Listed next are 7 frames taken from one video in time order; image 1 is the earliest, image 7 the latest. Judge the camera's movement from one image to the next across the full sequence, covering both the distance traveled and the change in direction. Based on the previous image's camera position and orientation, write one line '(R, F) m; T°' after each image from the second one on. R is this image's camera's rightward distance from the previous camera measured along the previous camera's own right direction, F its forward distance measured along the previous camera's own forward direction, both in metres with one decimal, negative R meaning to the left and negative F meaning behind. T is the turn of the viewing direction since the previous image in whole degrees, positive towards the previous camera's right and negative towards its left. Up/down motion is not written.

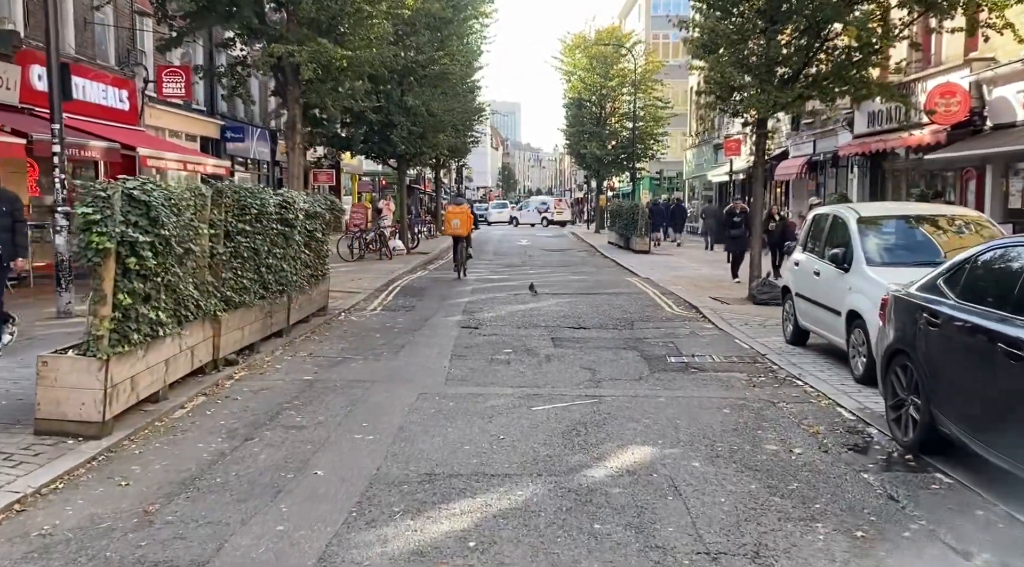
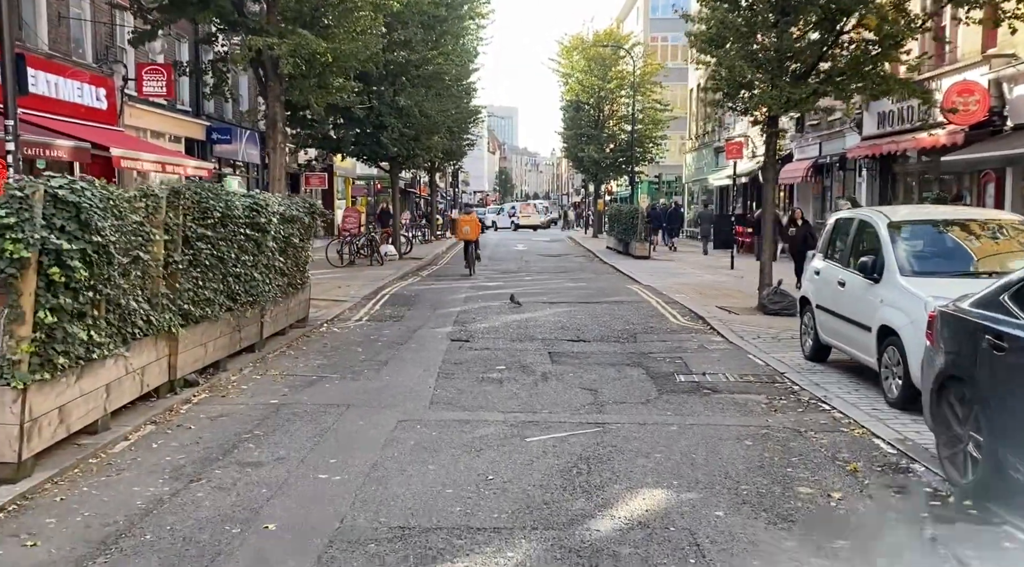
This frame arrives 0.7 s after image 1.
(0.0, +0.9) m; 0°
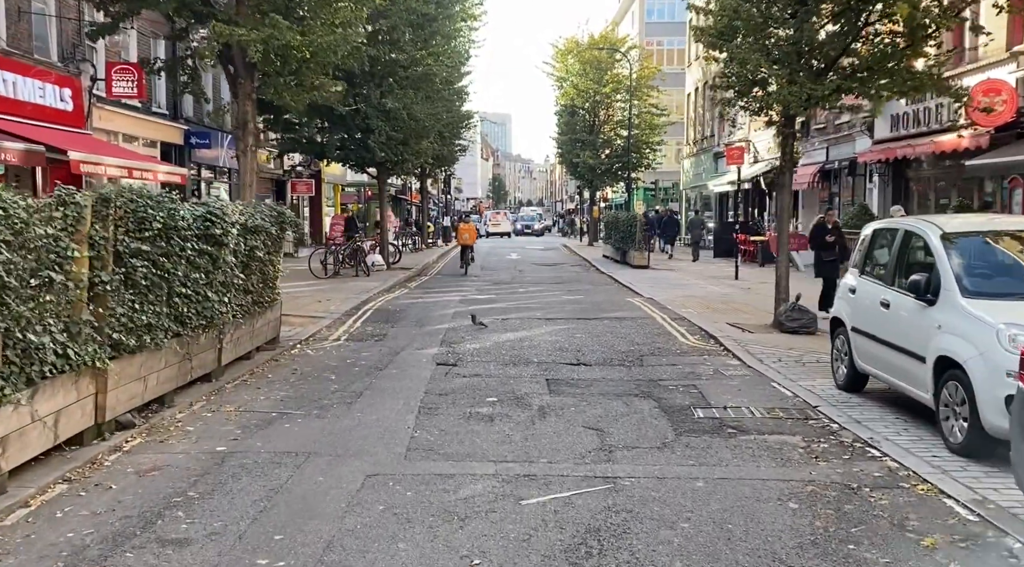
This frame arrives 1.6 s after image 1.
(0.0, +1.2) m; 0°
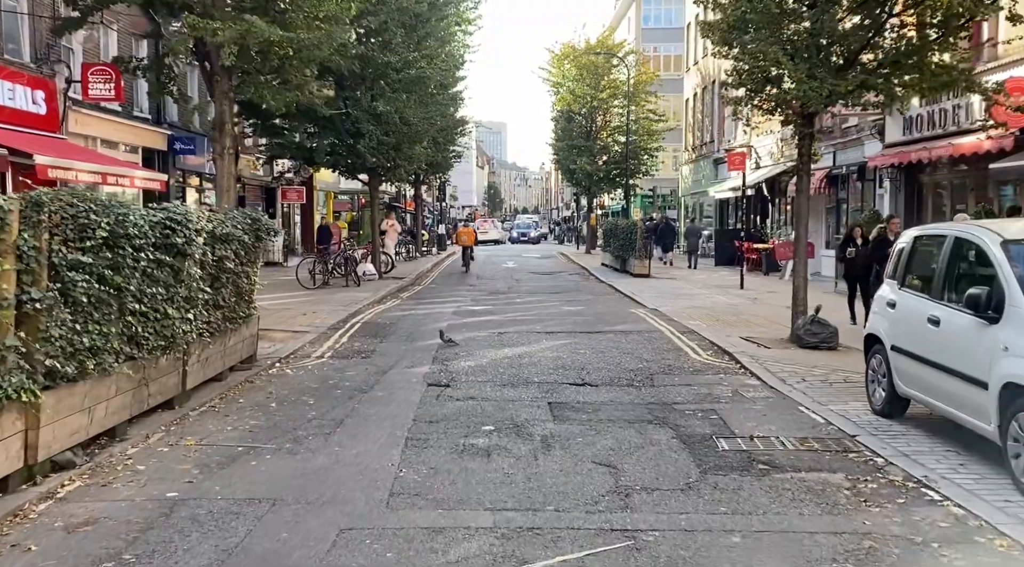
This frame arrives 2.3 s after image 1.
(0.0, +0.9) m; 0°
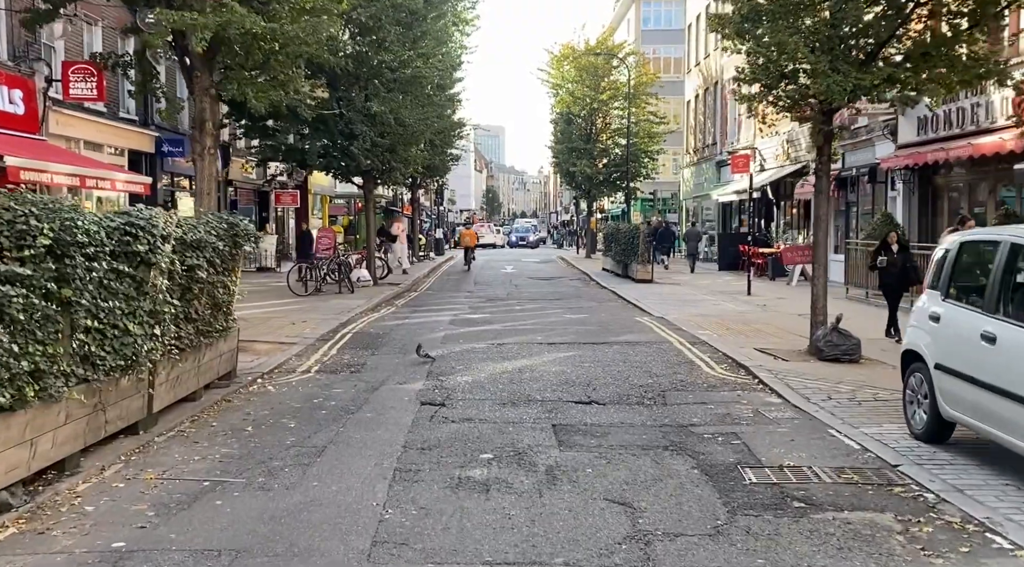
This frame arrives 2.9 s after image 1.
(0.0, +0.8) m; 0°
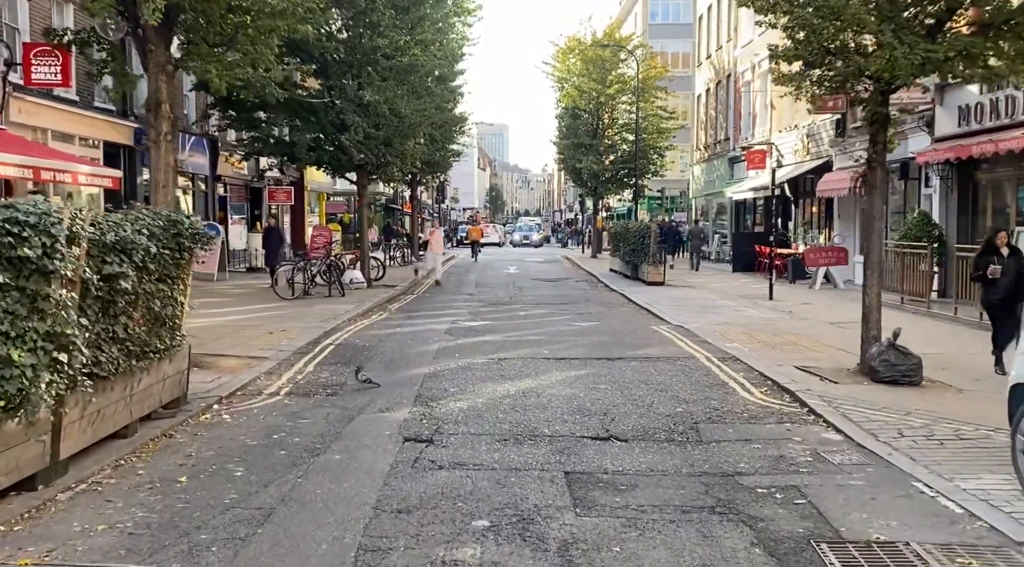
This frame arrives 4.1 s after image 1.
(0.0, +1.6) m; 0°
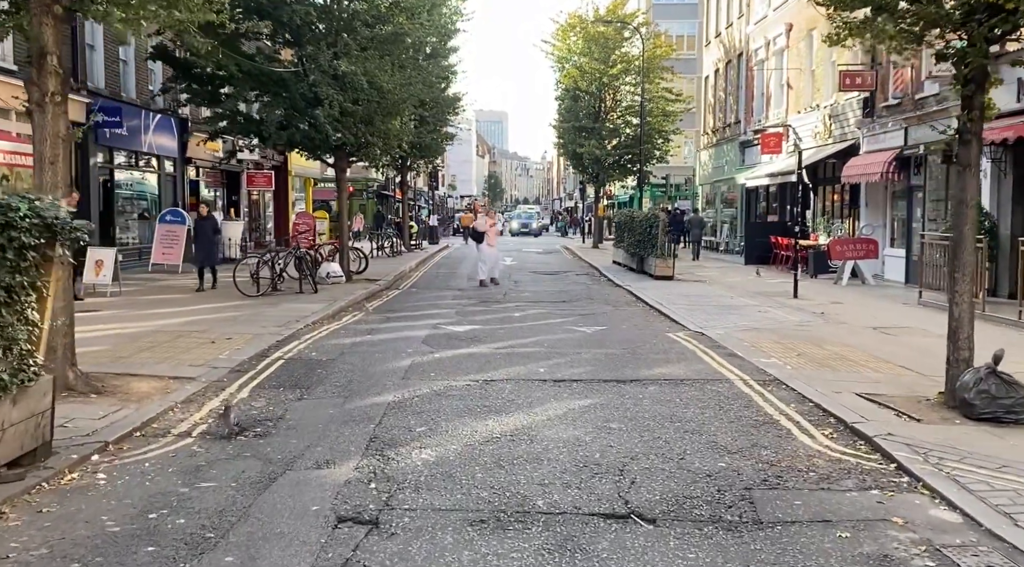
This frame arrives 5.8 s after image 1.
(+0.1, +2.2) m; 0°
